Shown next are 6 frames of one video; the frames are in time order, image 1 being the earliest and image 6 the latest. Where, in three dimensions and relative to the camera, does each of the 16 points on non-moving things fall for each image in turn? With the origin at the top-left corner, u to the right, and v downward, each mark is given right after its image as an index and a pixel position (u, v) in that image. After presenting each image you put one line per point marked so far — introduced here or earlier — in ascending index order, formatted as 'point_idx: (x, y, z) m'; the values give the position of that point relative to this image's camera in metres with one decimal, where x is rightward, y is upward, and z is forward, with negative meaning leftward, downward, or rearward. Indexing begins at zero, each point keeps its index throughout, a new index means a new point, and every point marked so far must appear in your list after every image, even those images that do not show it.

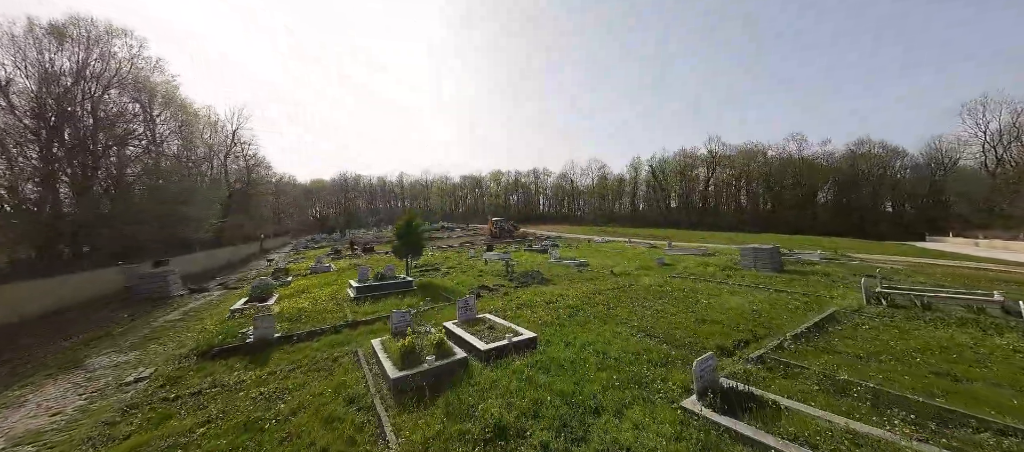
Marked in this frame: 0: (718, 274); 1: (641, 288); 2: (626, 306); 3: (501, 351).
0: (+8.0, -1.9, +13.4) m
1: (+4.5, -2.1, +12.0) m
2: (+3.1, -2.2, +9.5) m
3: (-0.2, -2.2, +6.0) m
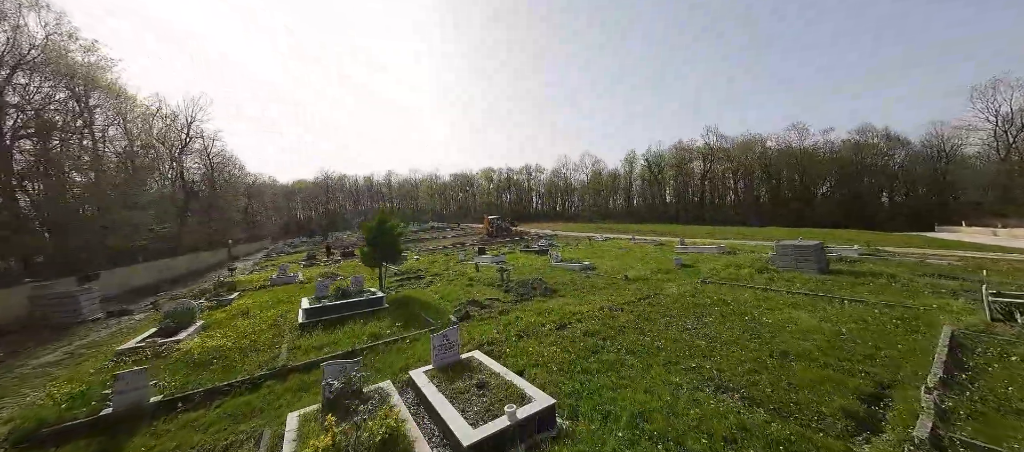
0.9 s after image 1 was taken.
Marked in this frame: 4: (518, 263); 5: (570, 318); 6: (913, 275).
0: (+7.9, -1.7, +11.0) m
1: (+4.4, -2.0, +9.6) m
2: (+3.1, -2.1, +7.0) m
3: (-0.1, -2.2, +3.5) m
4: (+0.3, -1.8, +16.6) m
5: (+1.3, -2.0, +7.6) m
6: (+12.7, -1.5, +10.9) m
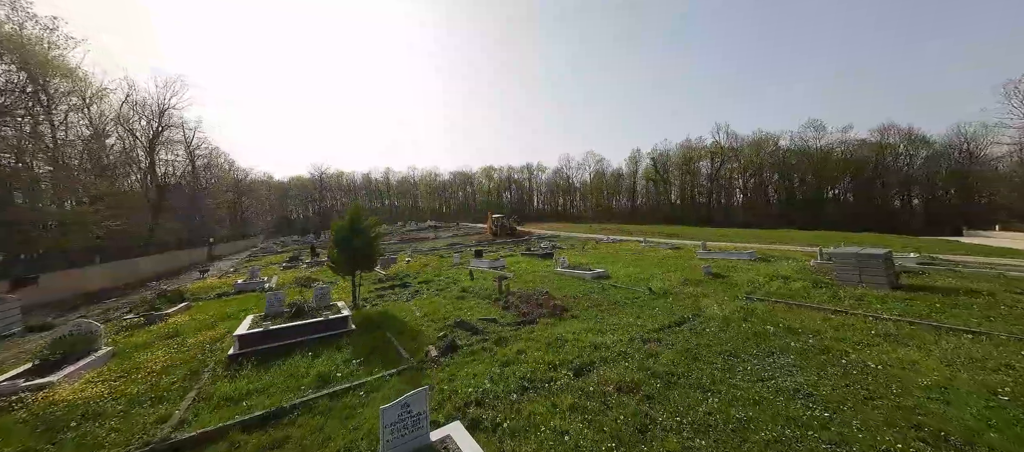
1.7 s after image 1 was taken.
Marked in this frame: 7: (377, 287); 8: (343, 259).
0: (+7.9, -1.8, +8.9) m
1: (+4.4, -2.0, +7.5) m
2: (+3.1, -2.2, +4.9) m
3: (-0.1, -2.2, +1.4) m
4: (+0.3, -1.8, +14.5) m
5: (+1.3, -2.1, +5.5) m
6: (+12.8, -1.7, +8.8) m
7: (-5.0, -2.3, +12.6) m
8: (-4.8, -0.9, +9.7) m
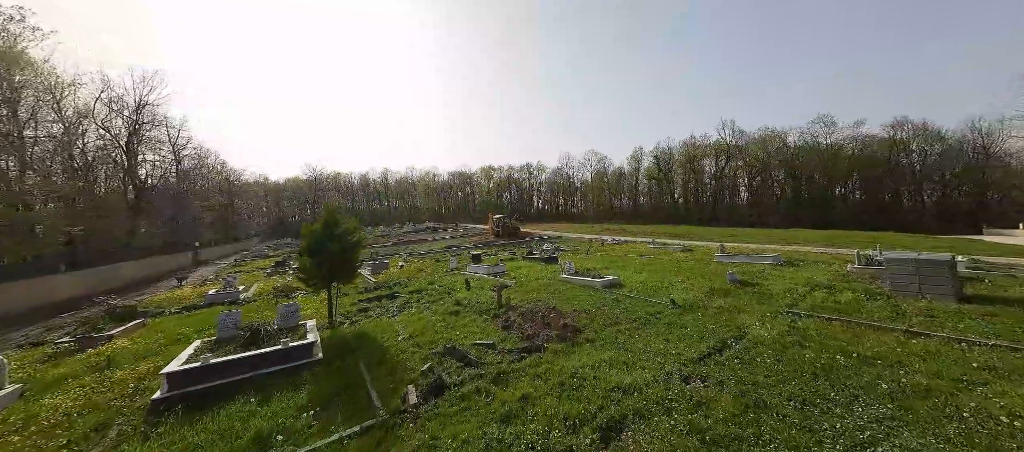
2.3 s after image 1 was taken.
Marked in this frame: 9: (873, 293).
0: (+7.9, -1.8, +7.6) m
1: (+4.4, -2.1, +6.1) m
2: (+3.2, -2.2, +3.5) m
3: (-0.1, -2.3, 0.0) m
4: (+0.3, -1.9, +13.1) m
5: (+1.3, -2.2, +4.1) m
6: (+12.8, -1.7, +7.4) m
7: (-4.9, -2.4, +11.3) m
8: (-4.8, -1.0, +8.4) m
9: (+9.1, -1.7, +8.7) m
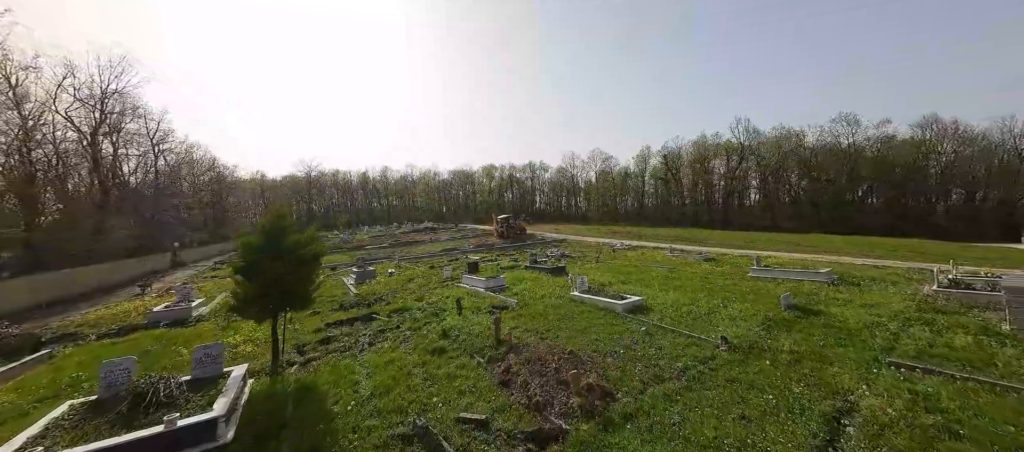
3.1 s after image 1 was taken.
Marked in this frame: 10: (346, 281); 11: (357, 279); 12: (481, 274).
0: (+8.0, -2.2, +5.5) m
1: (+4.5, -2.4, +4.1) m
2: (+3.2, -2.5, +1.5) m
3: (-0.1, -2.6, -2.0) m
4: (+0.4, -2.1, +11.0) m
5: (+1.3, -2.4, +2.1) m
6: (+12.8, -2.1, +5.3) m
7: (-4.9, -2.6, +9.2) m
8: (-4.7, -1.2, +6.3) m
9: (+9.2, -2.0, +6.6) m
10: (-7.8, -2.6, +16.1) m
11: (-7.1, -2.4, +15.8) m
12: (-1.4, -2.1, +15.1) m
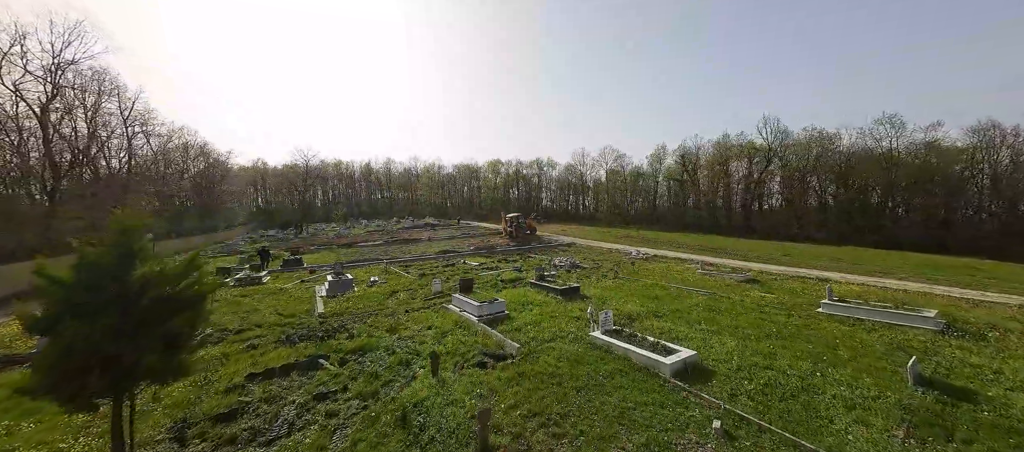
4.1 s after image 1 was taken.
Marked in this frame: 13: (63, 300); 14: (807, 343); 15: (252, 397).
0: (+7.9, -2.8, +2.7) m
1: (+4.4, -3.0, +1.3) m
2: (+3.0, -3.1, -1.2) m
3: (-0.3, -3.1, -4.7) m
4: (+0.4, -2.5, +8.4) m
5: (+1.2, -2.9, -0.6) m
6: (+12.8, -2.9, +2.5) m
7: (-4.9, -2.8, +6.7) m
8: (-4.8, -1.5, +3.8) m
9: (+9.1, -2.7, +3.8) m
10: (-7.8, -2.6, +13.6) m
11: (-7.1, -2.5, +13.3) m
12: (-1.3, -2.3, +12.5) m
13: (-4.8, -0.8, +3.7) m
14: (+6.7, -2.6, +7.5) m
15: (-4.3, -2.8, +5.7) m
